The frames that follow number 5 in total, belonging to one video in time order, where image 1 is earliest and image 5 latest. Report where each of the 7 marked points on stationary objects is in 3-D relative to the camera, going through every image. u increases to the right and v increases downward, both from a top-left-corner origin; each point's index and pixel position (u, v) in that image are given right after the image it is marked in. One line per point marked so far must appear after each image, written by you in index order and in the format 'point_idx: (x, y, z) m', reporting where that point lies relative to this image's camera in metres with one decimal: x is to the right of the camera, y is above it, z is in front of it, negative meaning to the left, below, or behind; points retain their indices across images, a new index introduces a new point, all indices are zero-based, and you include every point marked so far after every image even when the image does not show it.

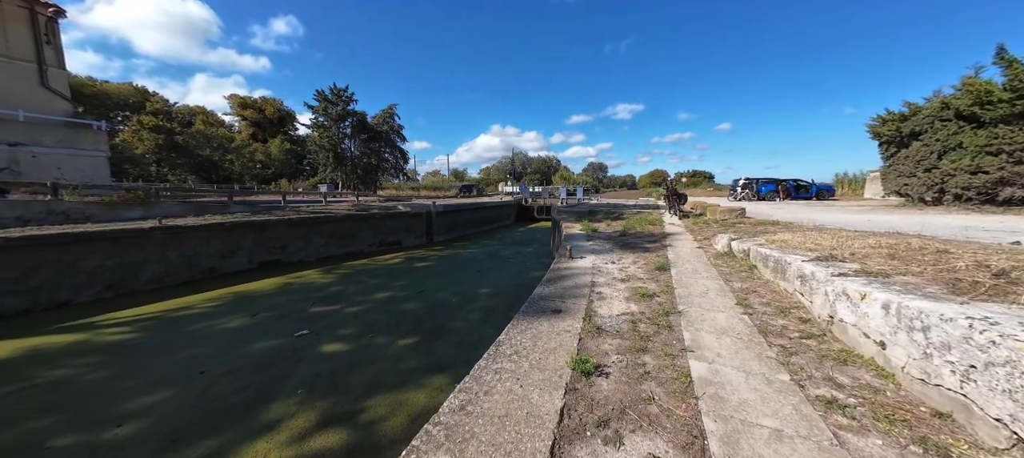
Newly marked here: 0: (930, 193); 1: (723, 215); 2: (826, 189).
0: (+11.1, +1.0, +9.0) m
1: (+4.2, +0.3, +6.7) m
2: (+16.8, +2.1, +18.2) m
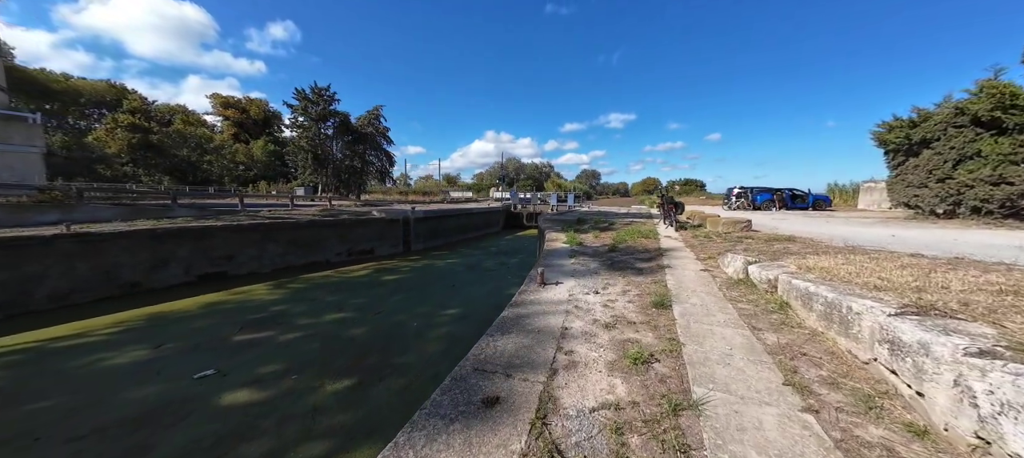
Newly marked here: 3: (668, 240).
0: (+10.6, +0.6, +8.4) m
1: (+3.7, 0.0, +5.9) m
2: (+16.1, +1.6, +17.6) m
3: (+2.7, -0.2, +5.8) m
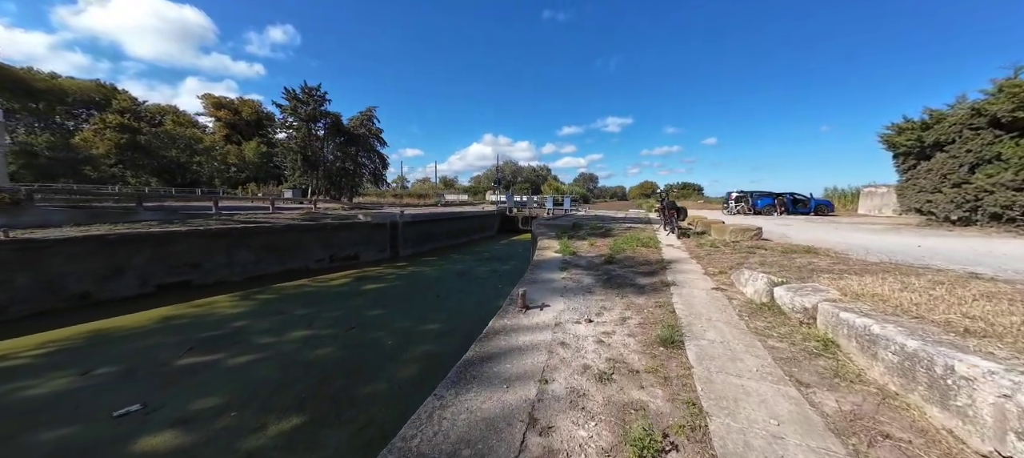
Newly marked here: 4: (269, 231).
0: (+10.4, +0.4, +7.9) m
1: (+3.5, -0.1, +5.4) m
2: (+15.9, +1.3, +17.2) m
3: (+2.5, -0.3, +5.3) m
4: (-6.0, -0.1, +8.4) m
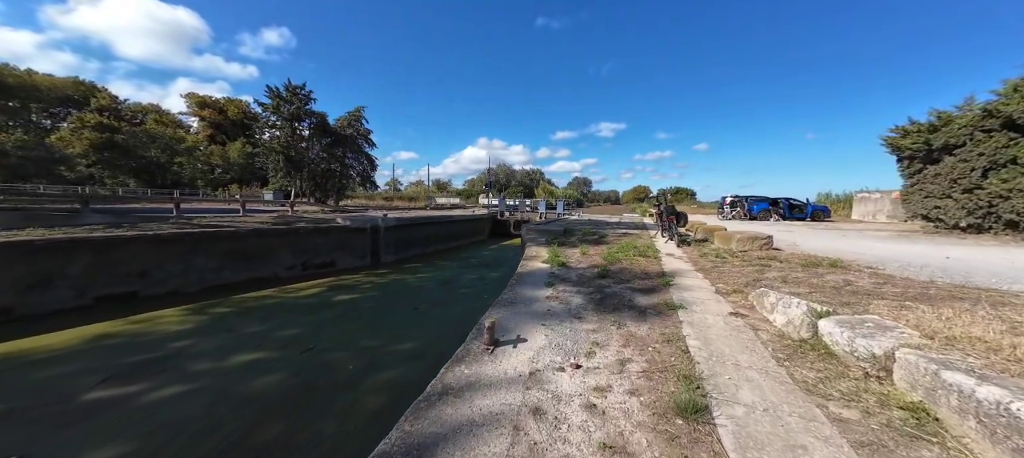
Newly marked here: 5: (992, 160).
0: (+10.1, +0.2, +7.5) m
1: (+3.3, -0.2, +4.8) m
2: (+15.4, +1.0, +16.9) m
3: (+2.2, -0.4, +4.7) m
4: (-6.3, -0.2, +7.7) m
5: (+10.0, +1.4, +7.1) m
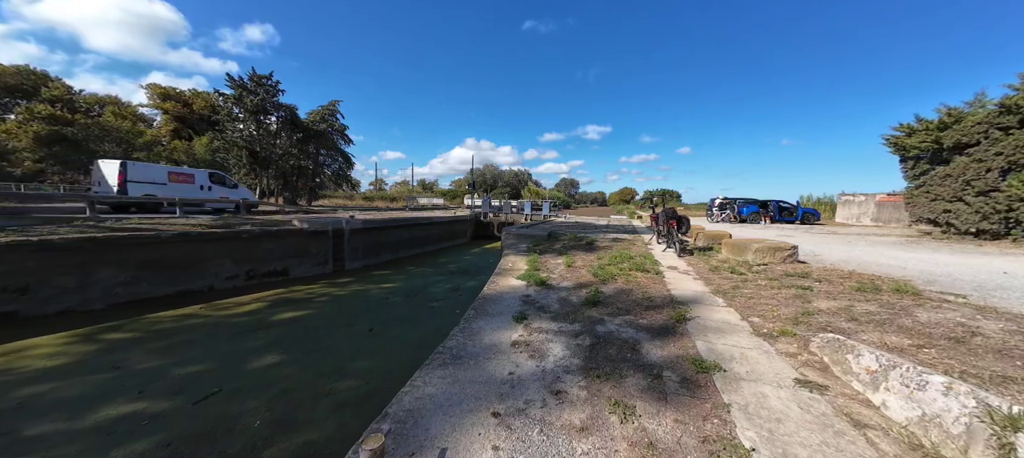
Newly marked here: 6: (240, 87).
0: (+9.6, +0.1, +6.9) m
1: (+2.9, -0.3, +4.0) m
2: (+14.5, +0.8, +16.5) m
3: (+1.8, -0.5, +3.8) m
4: (-6.8, -0.3, +6.4) m
5: (+9.5, +1.3, +6.5) m
6: (-15.4, +8.0, +19.4) m
